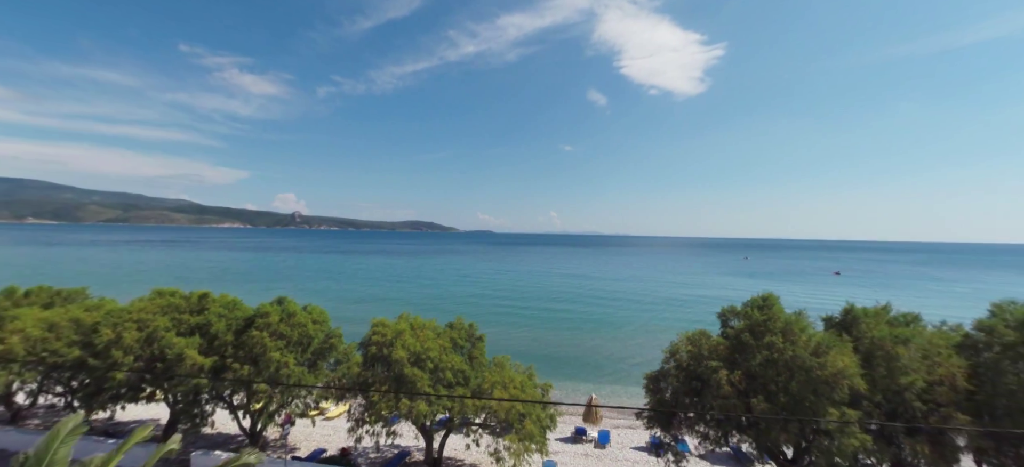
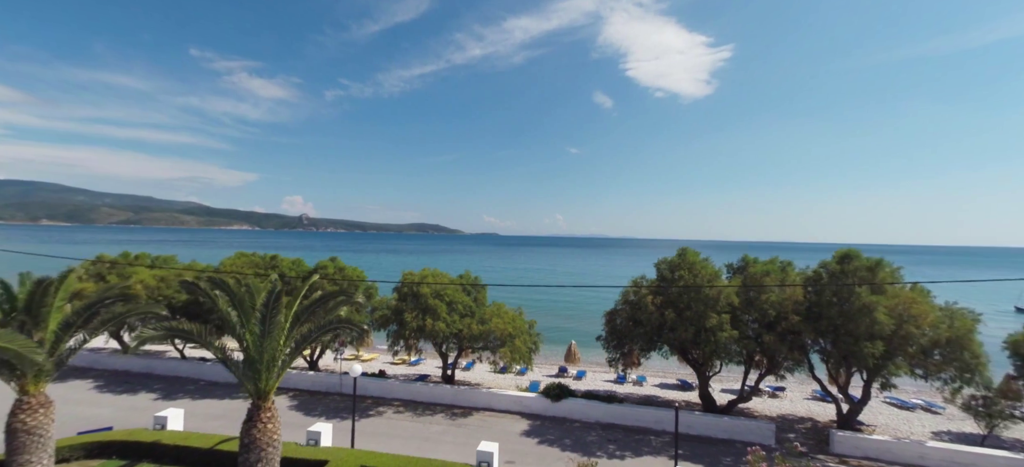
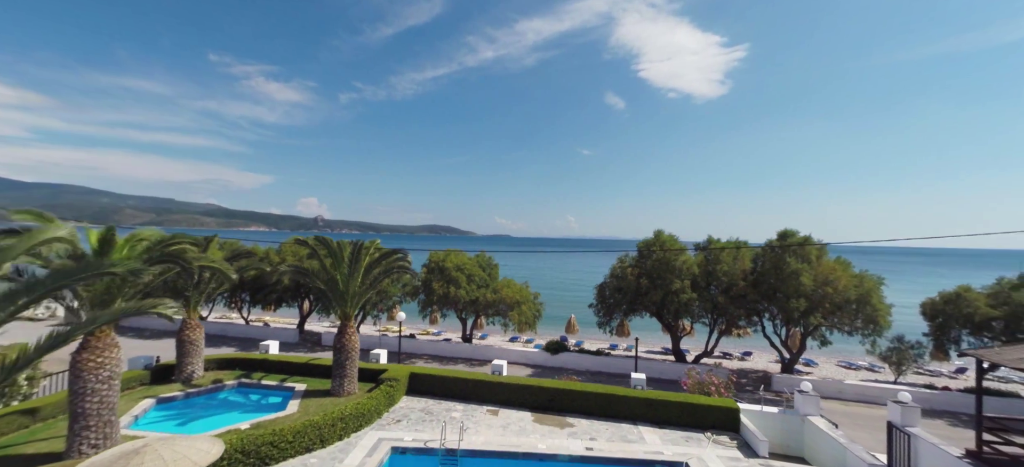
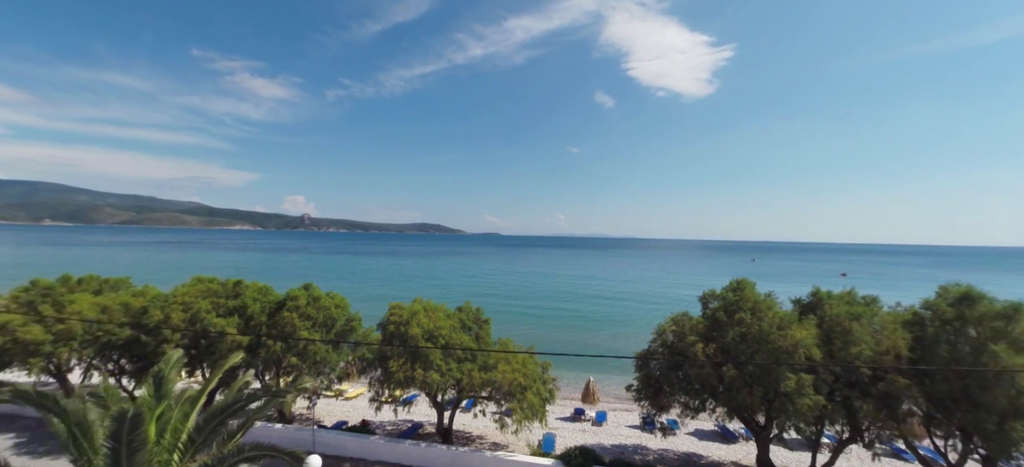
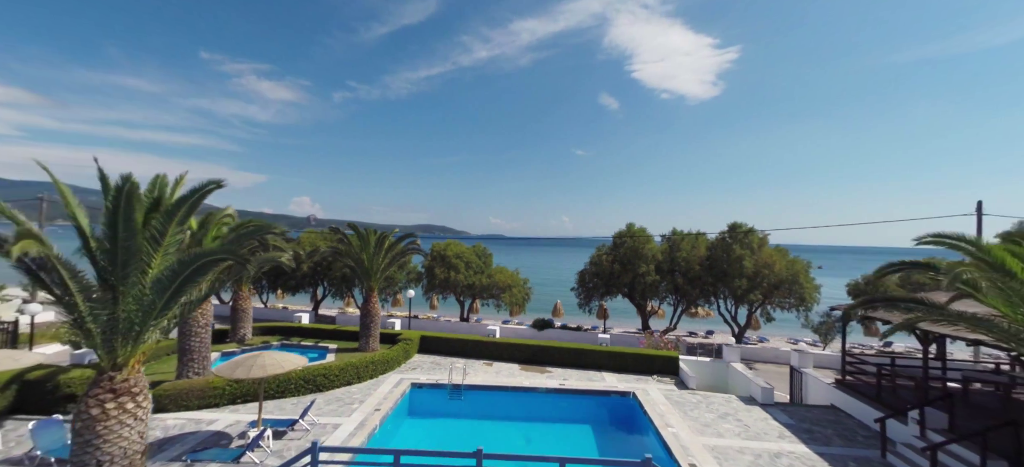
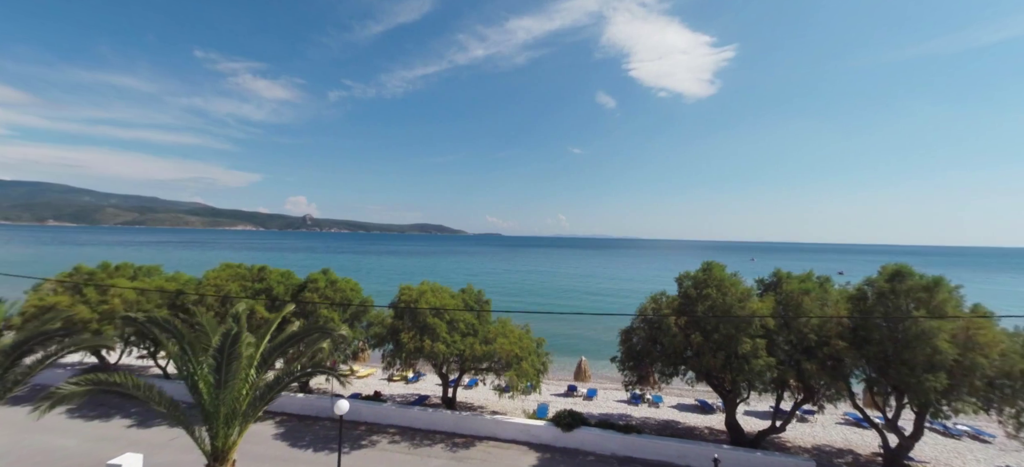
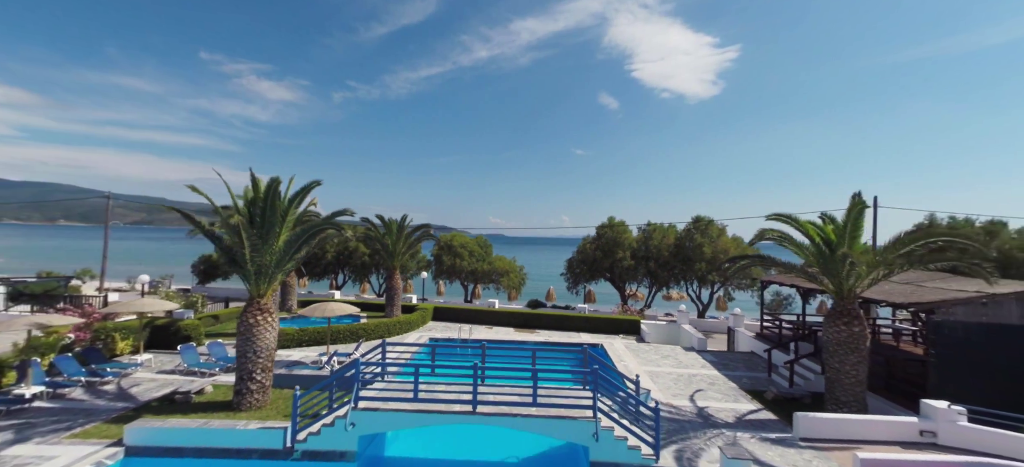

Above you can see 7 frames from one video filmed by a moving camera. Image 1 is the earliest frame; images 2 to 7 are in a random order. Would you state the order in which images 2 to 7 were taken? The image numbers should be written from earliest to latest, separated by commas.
4, 6, 2, 3, 5, 7
